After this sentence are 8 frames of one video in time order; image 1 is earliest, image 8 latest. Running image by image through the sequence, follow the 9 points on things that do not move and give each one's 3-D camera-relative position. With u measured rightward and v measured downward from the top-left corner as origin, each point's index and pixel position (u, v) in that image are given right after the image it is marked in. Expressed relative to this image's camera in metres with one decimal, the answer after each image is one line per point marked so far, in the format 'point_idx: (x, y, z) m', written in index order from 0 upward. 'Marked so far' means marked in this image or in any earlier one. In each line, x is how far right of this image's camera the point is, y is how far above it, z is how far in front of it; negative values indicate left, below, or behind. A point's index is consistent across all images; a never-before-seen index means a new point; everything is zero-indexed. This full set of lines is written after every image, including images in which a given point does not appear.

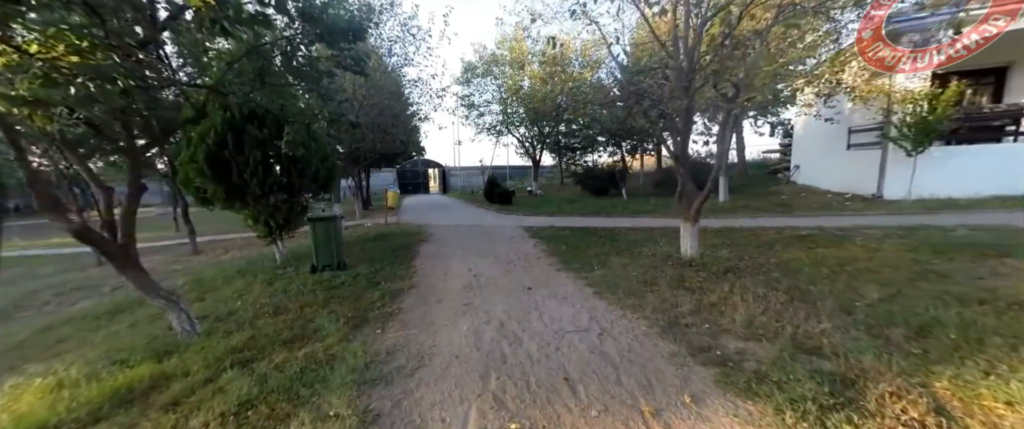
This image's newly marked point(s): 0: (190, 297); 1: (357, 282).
0: (-5.4, -1.4, +5.4) m
1: (-2.5, -1.1, +5.2) m
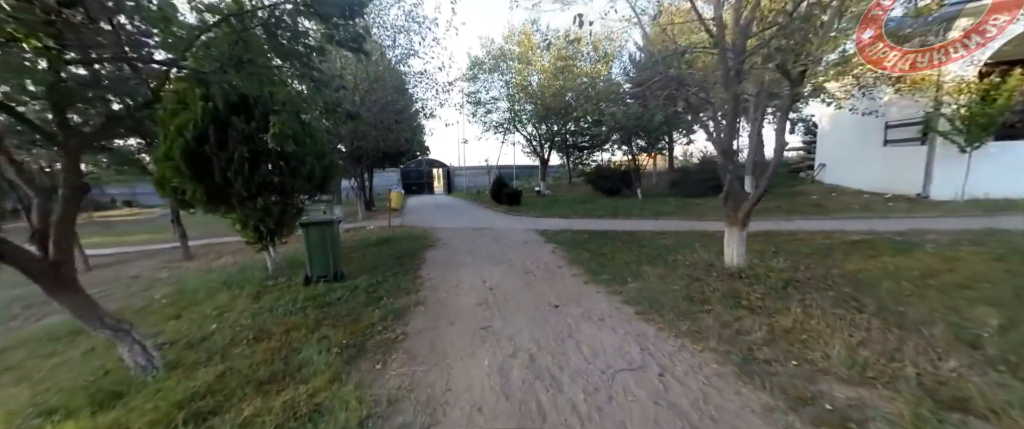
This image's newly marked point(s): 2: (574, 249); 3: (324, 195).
0: (-5.1, -1.4, +4.7) m
1: (-2.2, -1.2, +4.5) m
2: (+1.2, -0.7, +6.6) m
3: (-4.1, +0.4, +7.0) m
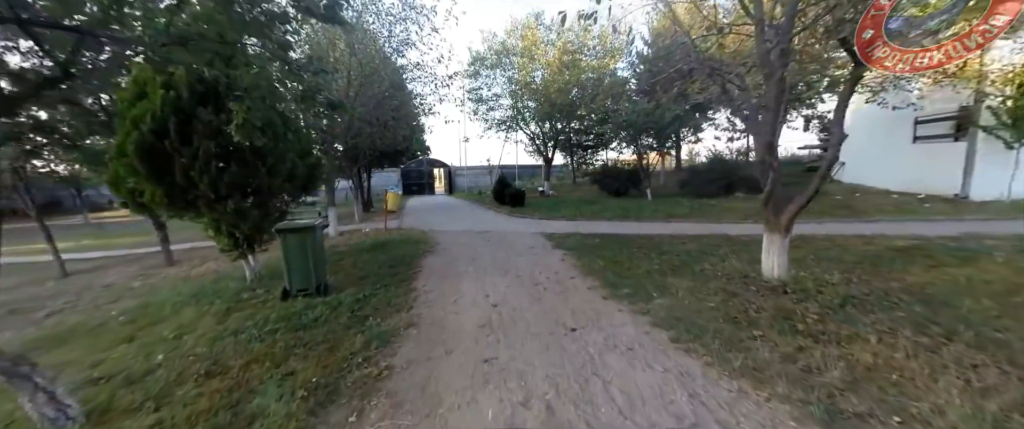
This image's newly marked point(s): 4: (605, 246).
0: (-5.0, -1.5, +4.1) m
1: (-2.1, -1.2, +3.8) m
2: (+1.3, -0.8, +5.9) m
3: (-4.0, +0.3, +6.4) m
4: (+1.9, -0.6, +6.6) m
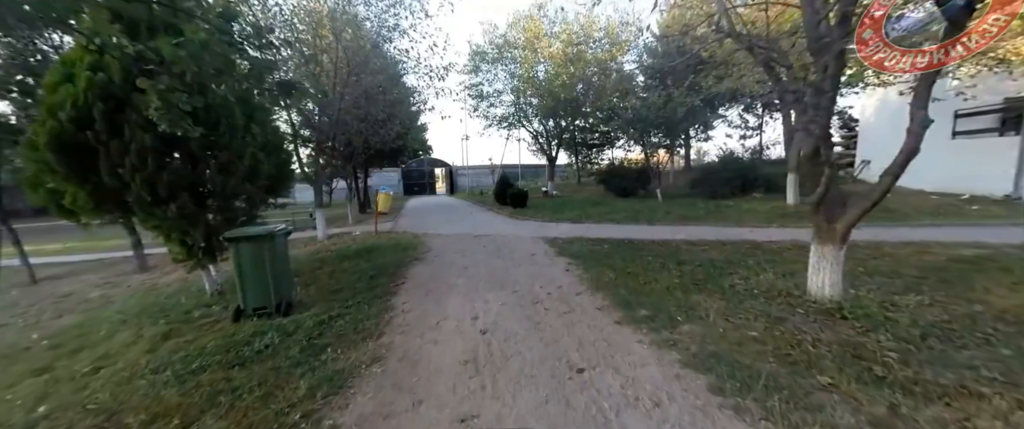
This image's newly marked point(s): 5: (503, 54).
0: (-5.0, -1.6, +3.4) m
1: (-2.2, -1.3, +3.1) m
2: (+1.3, -0.8, +5.1) m
3: (-4.1, +0.3, +5.7) m
4: (+1.8, -0.7, +5.8) m
5: (-0.5, +8.3, +16.9) m
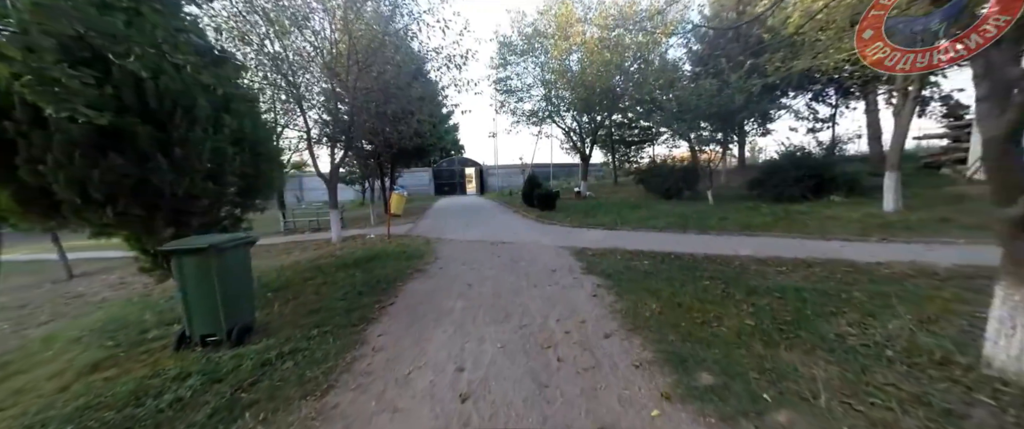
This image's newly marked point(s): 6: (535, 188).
0: (-5.1, -1.6, +2.9) m
1: (-2.2, -1.4, +2.3) m
2: (+1.4, -1.0, +3.9) m
3: (-3.8, +0.2, +5.1) m
4: (+2.0, -0.8, +4.6) m
5: (+1.0, +8.2, +15.8) m
6: (+1.0, +1.1, +14.1) m
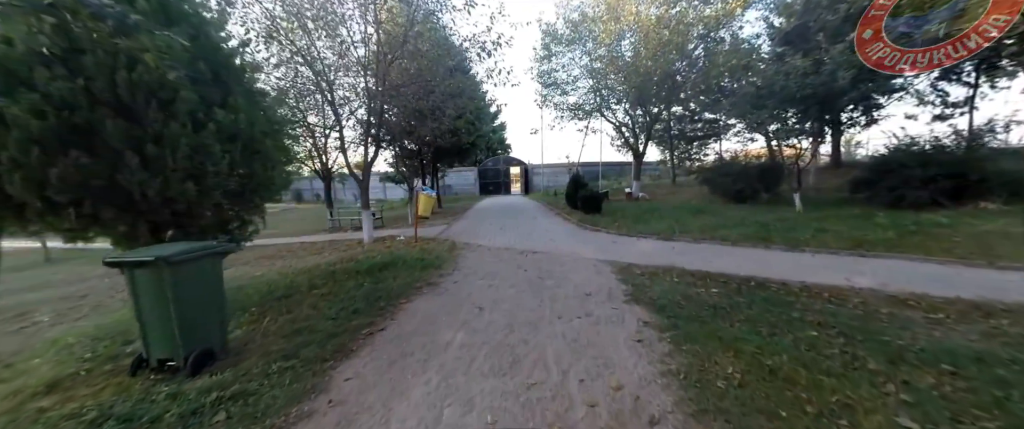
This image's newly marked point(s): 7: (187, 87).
0: (-5.1, -1.6, +2.7) m
1: (-2.3, -1.4, +1.7) m
2: (+1.5, -1.1, +2.8) m
3: (-3.5, +0.2, +4.7) m
4: (+2.2, -1.0, +3.3) m
5: (+3.0, +8.1, +14.5) m
6: (+2.7, +1.0, +12.9) m
7: (-3.5, +1.4, +3.5) m
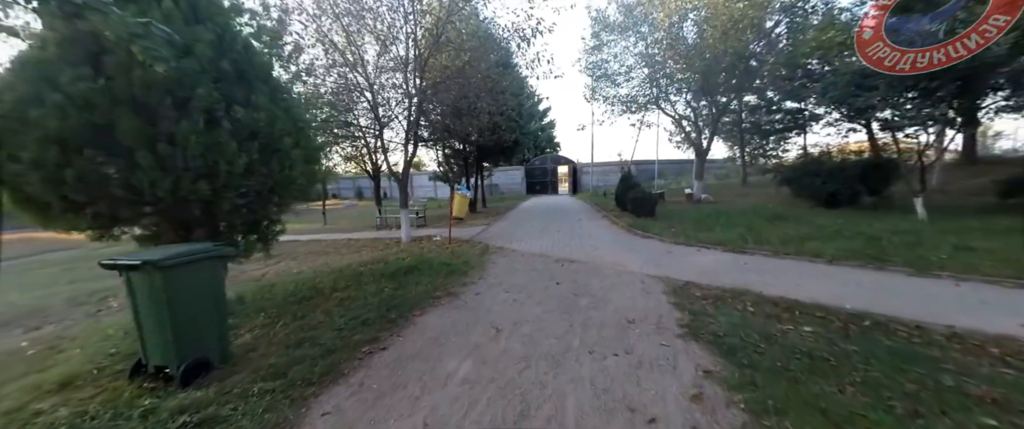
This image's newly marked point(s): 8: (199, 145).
0: (-5.0, -1.6, +2.9) m
1: (-2.4, -1.5, +1.5) m
2: (+1.6, -1.2, +1.9) m
3: (-3.0, +0.2, +4.6) m
4: (+2.4, -1.1, +2.3) m
5: (+5.1, +8.0, +13.3) m
6: (+4.3, +0.9, +11.7) m
7: (-3.2, +1.4, +3.4) m
8: (-3.1, +0.7, +3.3) m
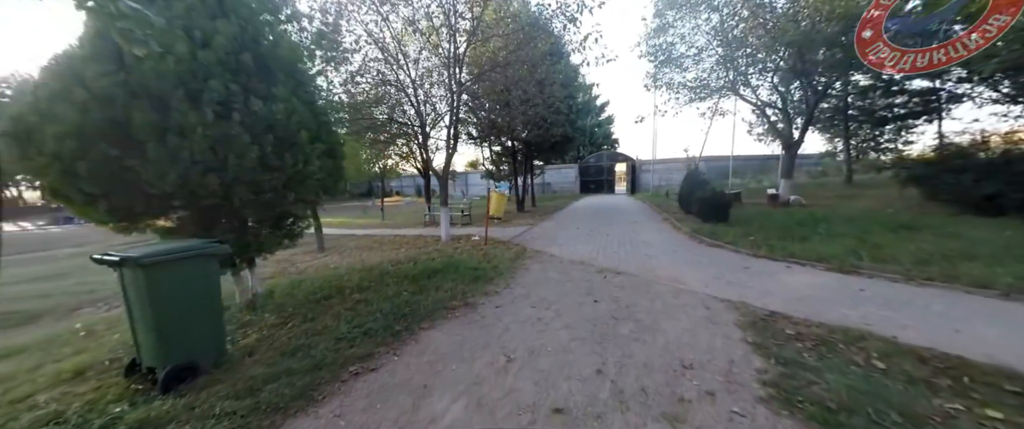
0: (-4.8, -1.5, +3.1) m
1: (-2.6, -1.4, +1.3) m
2: (+1.4, -1.2, +1.0) m
3: (-2.6, +0.3, +4.4) m
4: (+2.3, -1.2, +1.3) m
5: (+7.0, +7.9, +11.6) m
6: (+5.9, +0.8, +10.2) m
7: (-3.0, +1.4, +3.3) m
8: (-2.9, +0.8, +3.2) m
